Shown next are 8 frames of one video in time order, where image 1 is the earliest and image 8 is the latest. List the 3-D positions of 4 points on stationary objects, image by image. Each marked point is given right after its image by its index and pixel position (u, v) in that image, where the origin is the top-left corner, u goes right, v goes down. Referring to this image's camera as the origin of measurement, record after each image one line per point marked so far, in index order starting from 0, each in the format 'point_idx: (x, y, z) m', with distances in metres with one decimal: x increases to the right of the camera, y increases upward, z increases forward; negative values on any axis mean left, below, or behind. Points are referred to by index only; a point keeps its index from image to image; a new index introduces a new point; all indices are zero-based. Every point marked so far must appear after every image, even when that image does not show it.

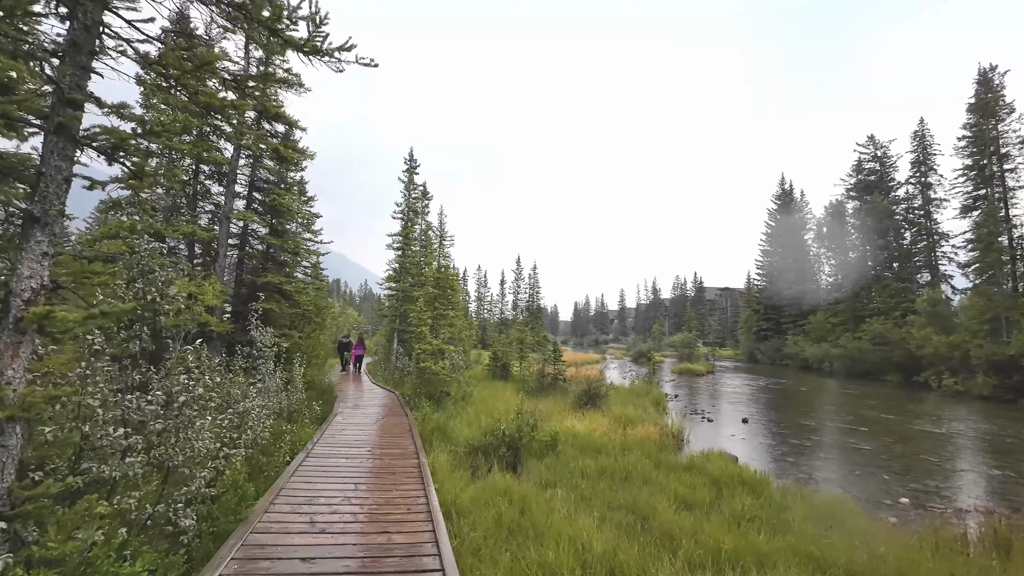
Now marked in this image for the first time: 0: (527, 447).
0: (+0.3, -3.0, +9.3) m
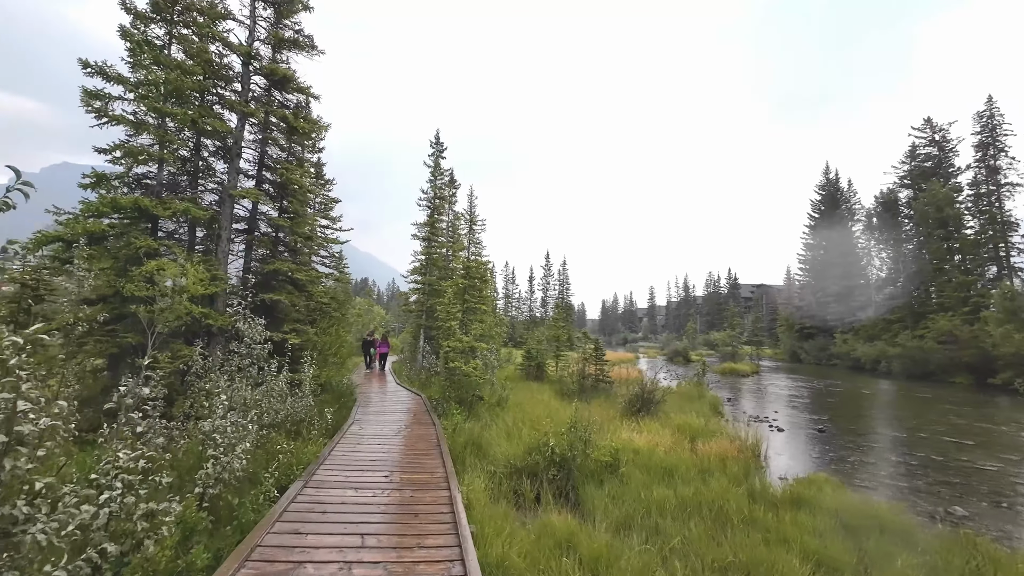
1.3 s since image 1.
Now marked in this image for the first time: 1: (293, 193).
0: (+1.1, -2.8, +7.5) m
1: (-5.4, +2.4, +12.0) m
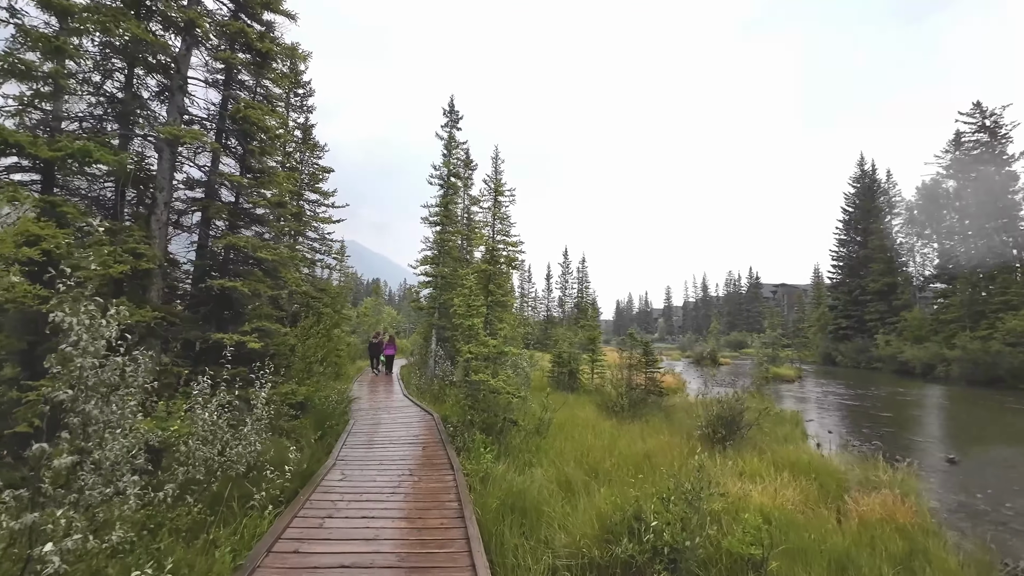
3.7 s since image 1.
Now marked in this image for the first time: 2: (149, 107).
0: (+1.8, -2.5, +4.4) m
1: (-4.6, +2.6, +9.1) m
2: (-6.0, +2.9, +8.1) m
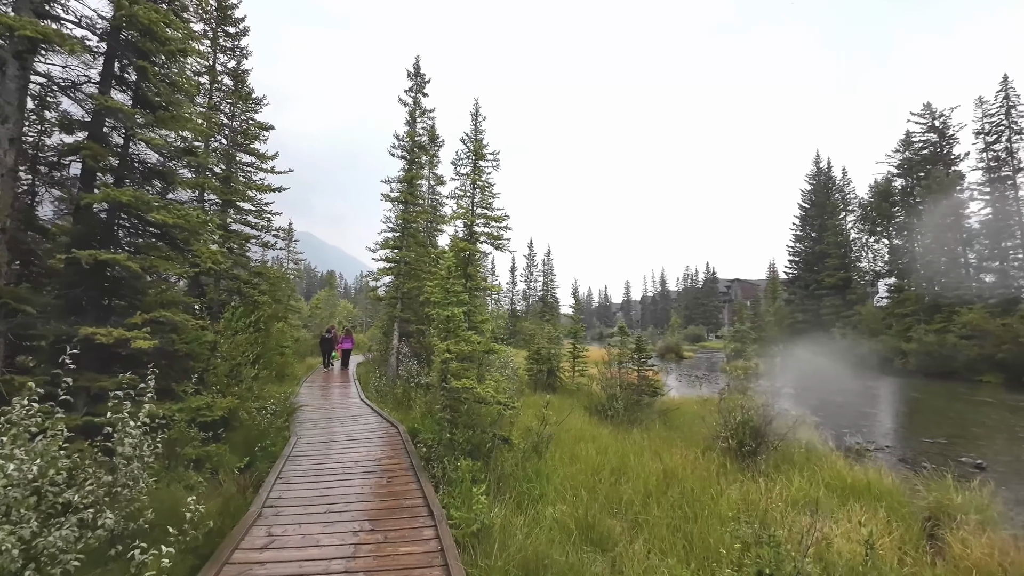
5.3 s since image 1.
0: (+2.0, -2.3, +2.7) m
1: (-4.7, +2.9, +6.8) m
2: (-6.1, +3.2, +5.7) m
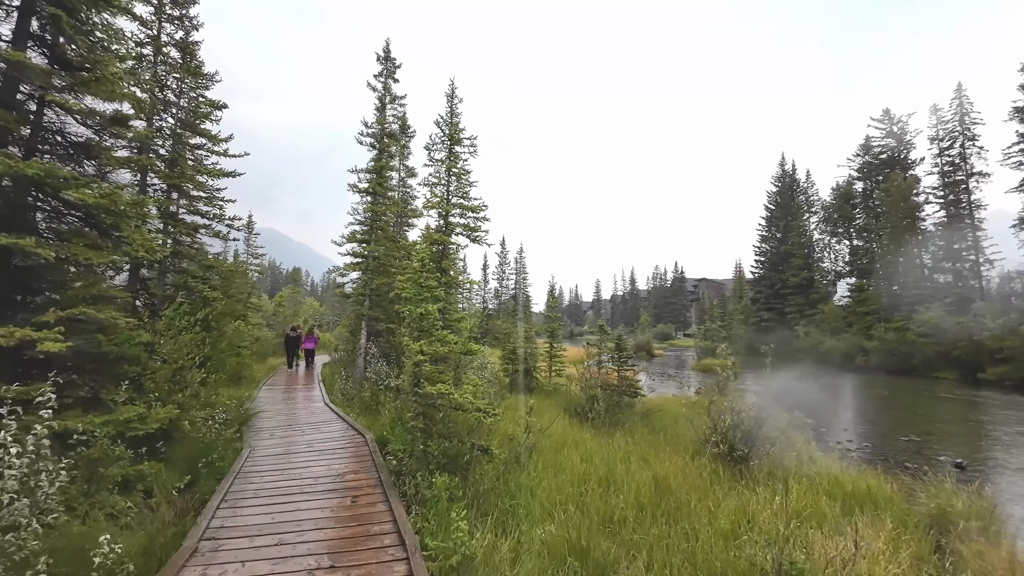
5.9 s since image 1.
0: (+1.9, -2.2, +2.2) m
1: (-5.0, +3.0, +5.8) m
2: (-6.2, +3.3, +4.7) m
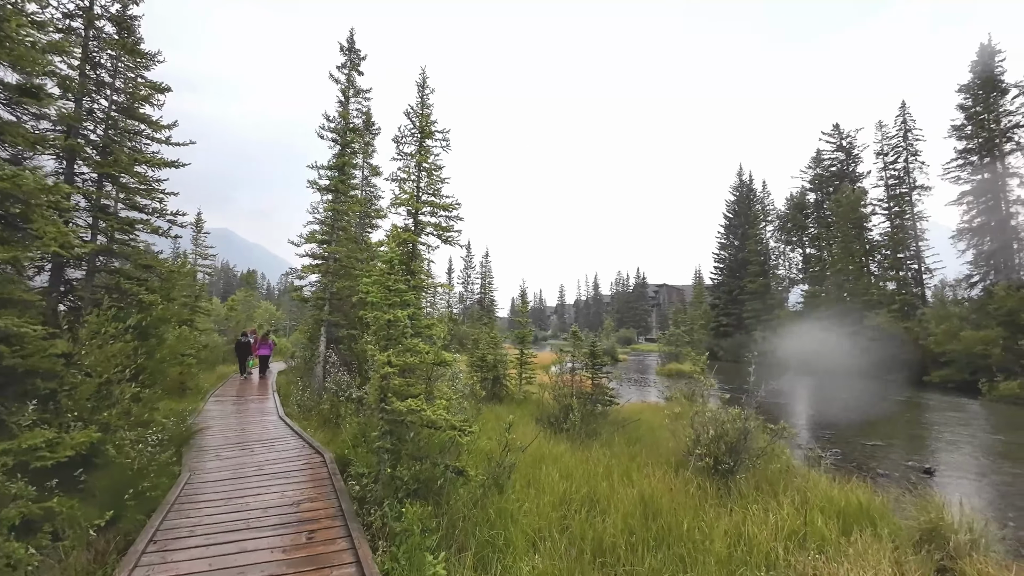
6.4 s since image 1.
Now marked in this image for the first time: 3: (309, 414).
0: (+2.0, -2.3, +1.8) m
1: (-5.2, +3.0, +5.0) m
2: (-6.3, +3.3, +3.8) m
3: (-4.6, -2.8, +11.0) m
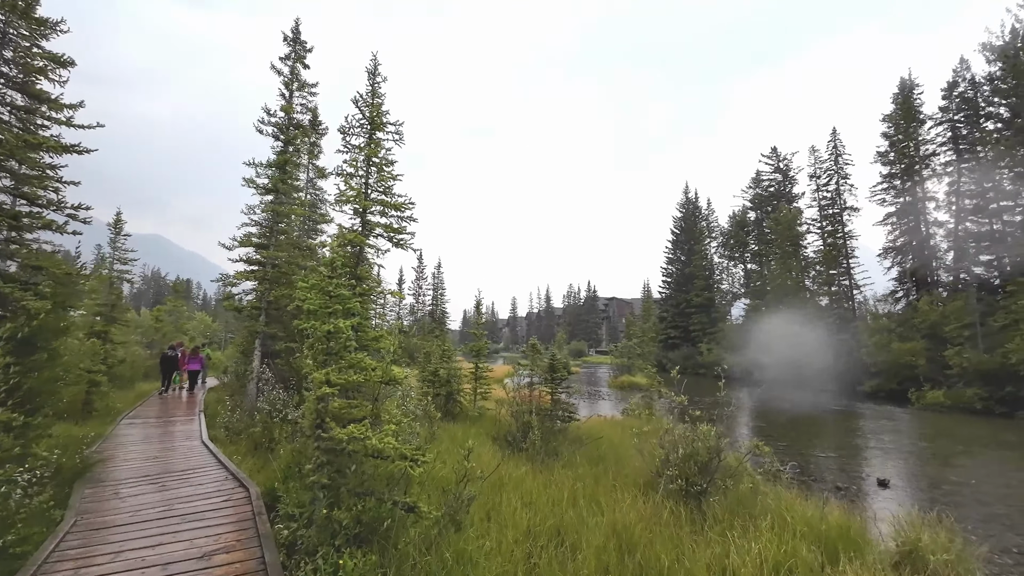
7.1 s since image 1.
0: (+1.9, -2.3, +1.3) m
1: (-5.4, +3.0, +3.9) m
2: (-6.5, +3.4, +2.6) m
3: (-5.5, -3.0, +9.8) m
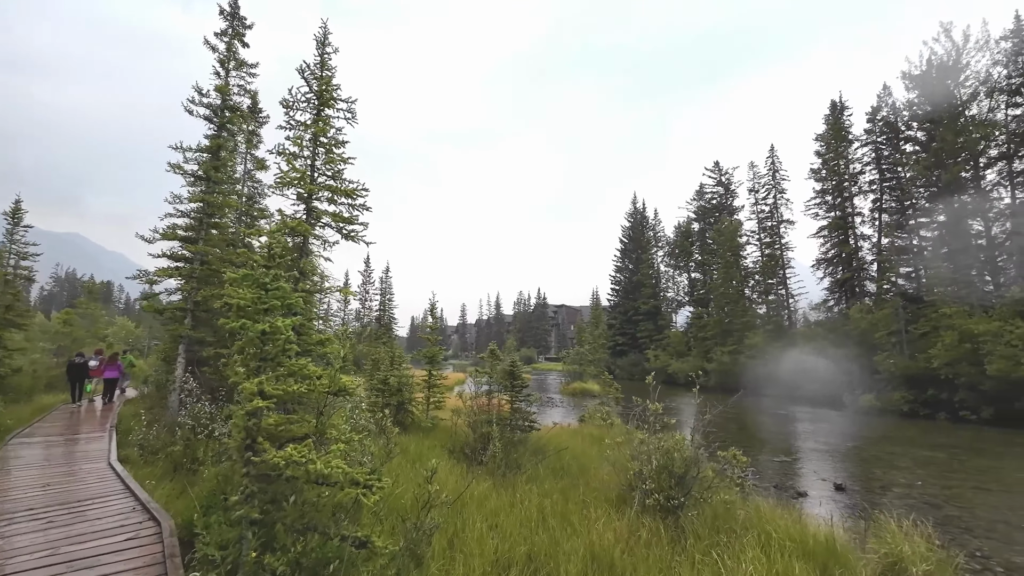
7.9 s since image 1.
0: (+2.0, -2.2, +0.9) m
1: (-5.5, +3.1, +2.7) m
2: (-6.4, +3.5, +1.3) m
3: (-6.2, -2.9, +8.5) m
